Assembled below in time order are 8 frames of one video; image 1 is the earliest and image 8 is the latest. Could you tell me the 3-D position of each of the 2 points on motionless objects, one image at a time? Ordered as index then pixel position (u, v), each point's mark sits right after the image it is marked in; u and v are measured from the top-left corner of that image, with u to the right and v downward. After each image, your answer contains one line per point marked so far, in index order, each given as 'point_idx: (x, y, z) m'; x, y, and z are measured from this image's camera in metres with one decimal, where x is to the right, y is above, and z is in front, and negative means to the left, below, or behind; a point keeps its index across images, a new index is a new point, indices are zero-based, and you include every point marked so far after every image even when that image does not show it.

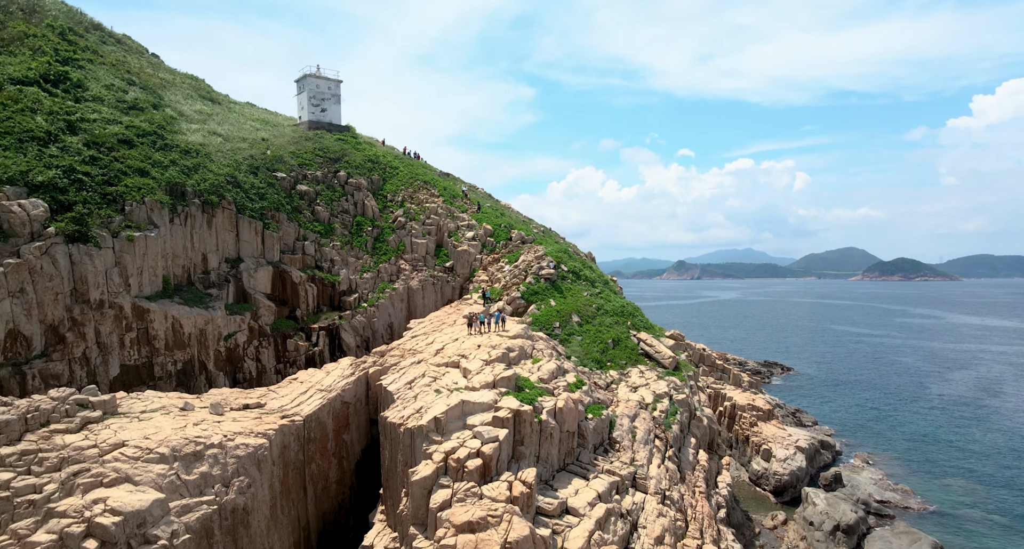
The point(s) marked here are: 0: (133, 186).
0: (-13.0, +3.1, +19.1) m
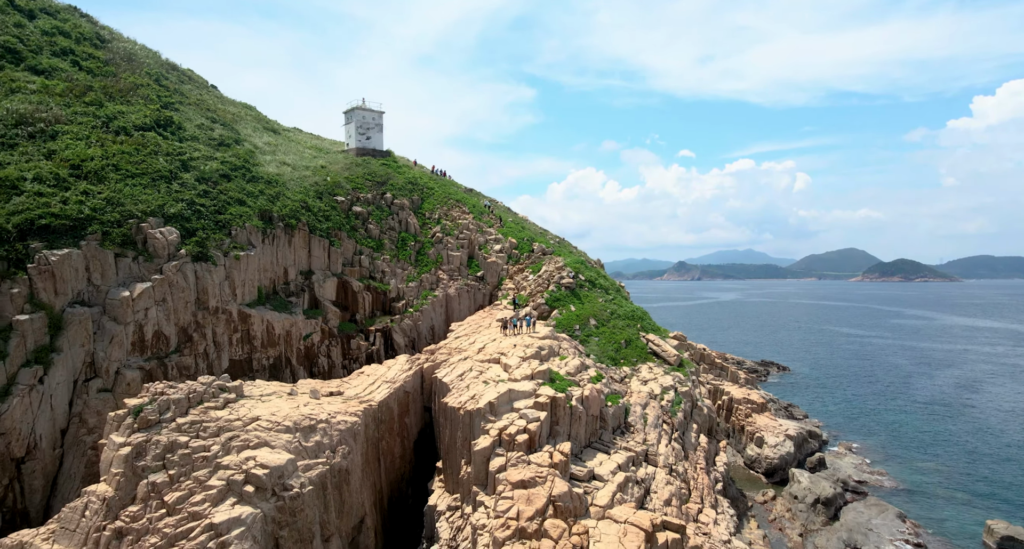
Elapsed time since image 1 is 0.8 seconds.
0: (-11.6, +2.6, +23.3) m
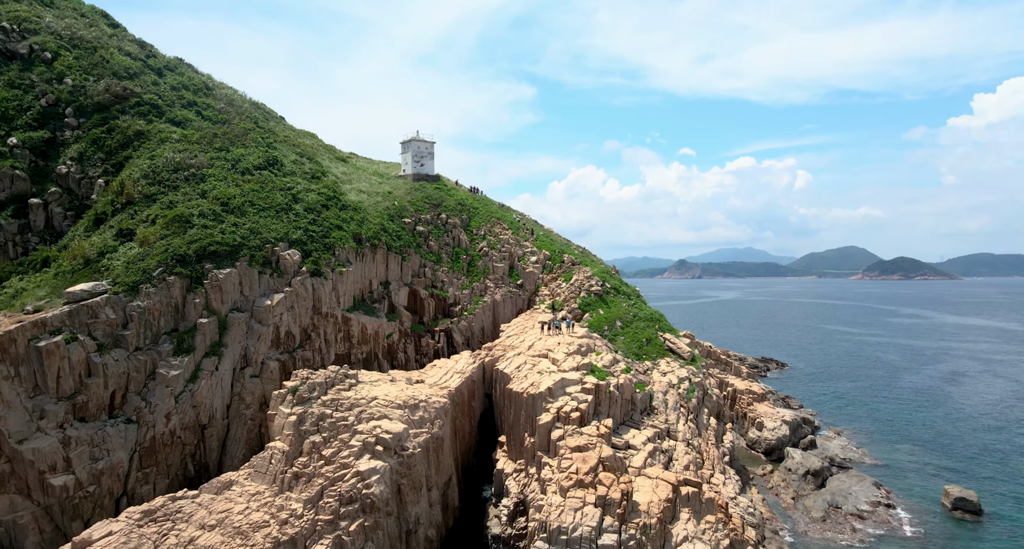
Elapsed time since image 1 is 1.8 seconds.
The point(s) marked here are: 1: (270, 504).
0: (-9.1, +2.0, +28.8) m
1: (-8.7, -8.2, +19.9) m
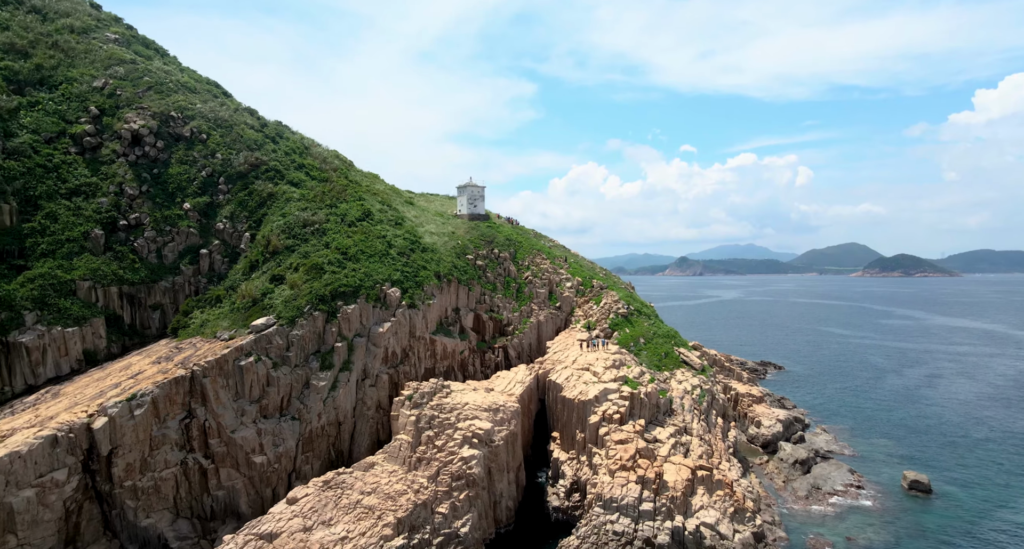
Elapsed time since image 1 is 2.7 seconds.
0: (-5.8, -0.1, +36.5) m
1: (-5.4, -10.3, +27.7) m
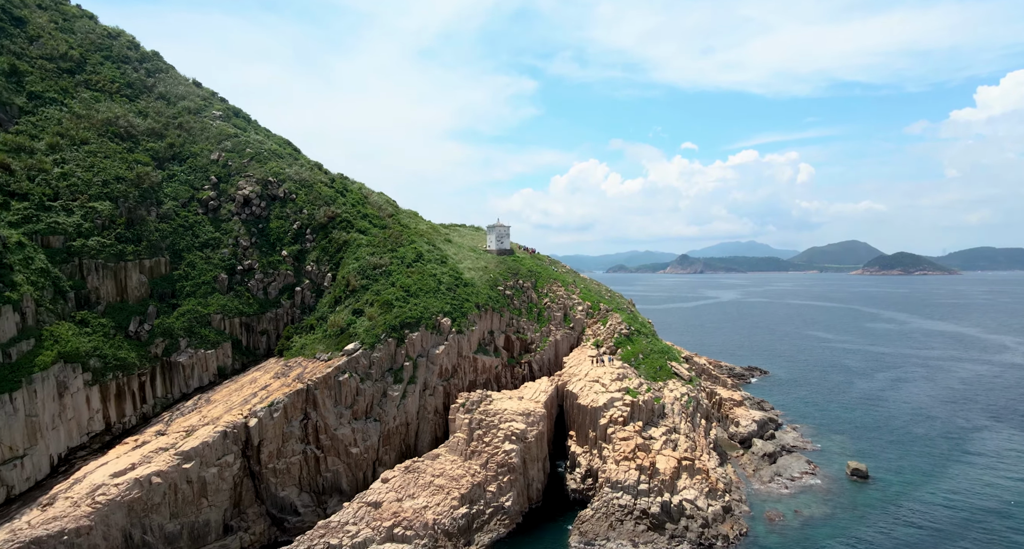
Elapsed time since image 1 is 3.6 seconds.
0: (-3.7, -2.7, +46.0) m
1: (-3.3, -13.0, +37.2) m
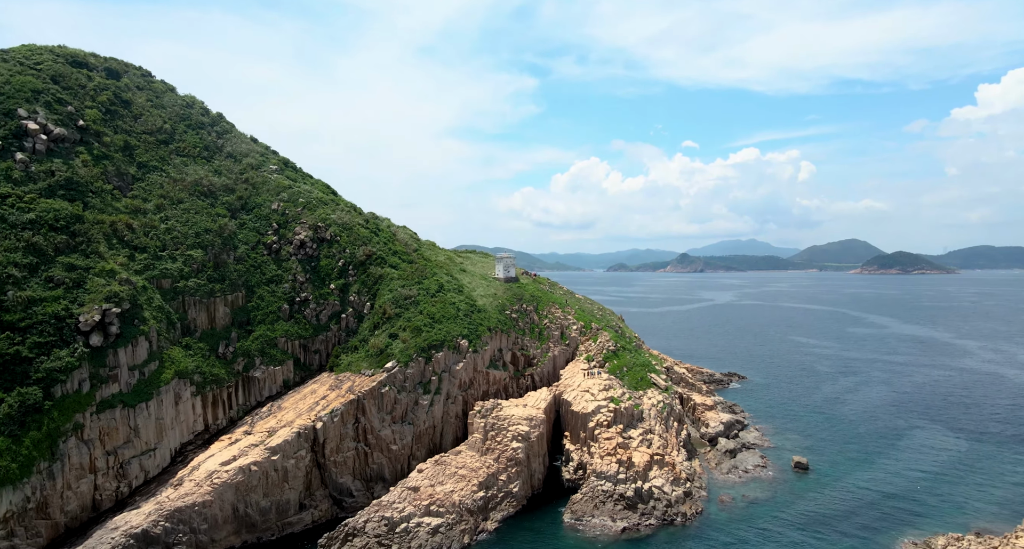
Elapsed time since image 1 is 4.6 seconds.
0: (-3.1, -5.6, +56.0) m
1: (-2.7, -16.0, +47.2) m
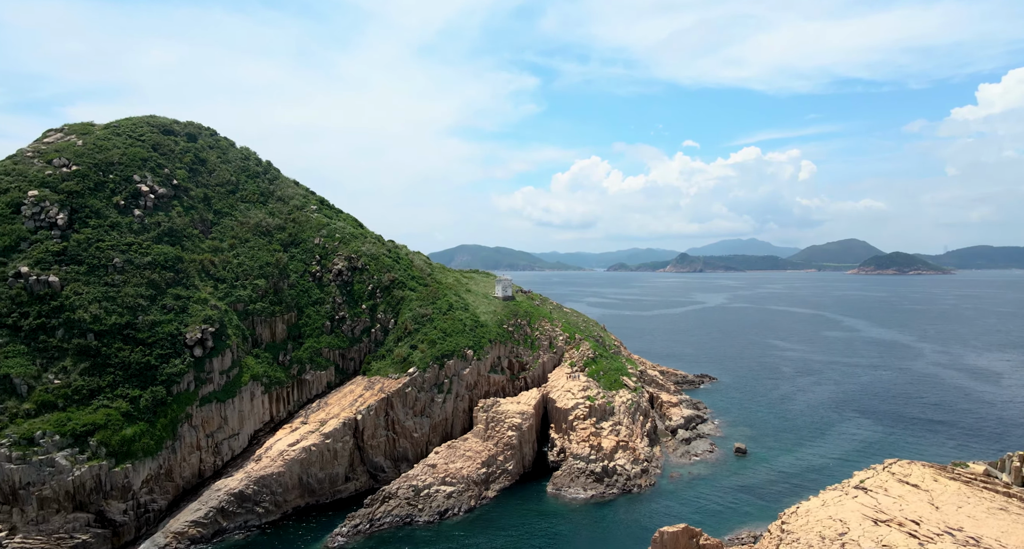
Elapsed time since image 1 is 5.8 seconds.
0: (-3.6, -8.4, +69.2) m
1: (-3.2, -18.8, +60.4) m
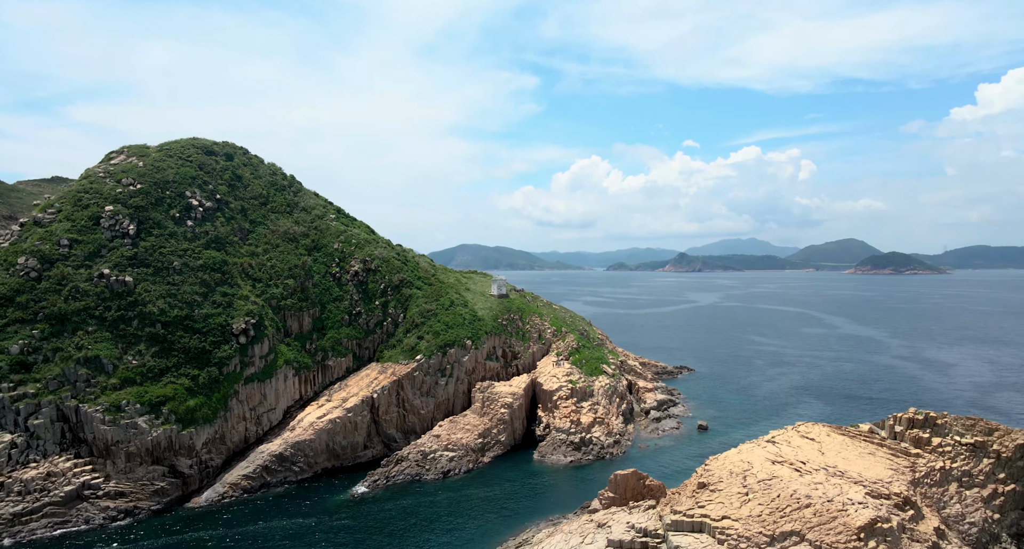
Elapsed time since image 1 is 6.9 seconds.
0: (-4.5, -8.5, +79.7) m
1: (-4.2, -18.8, +70.9) m
